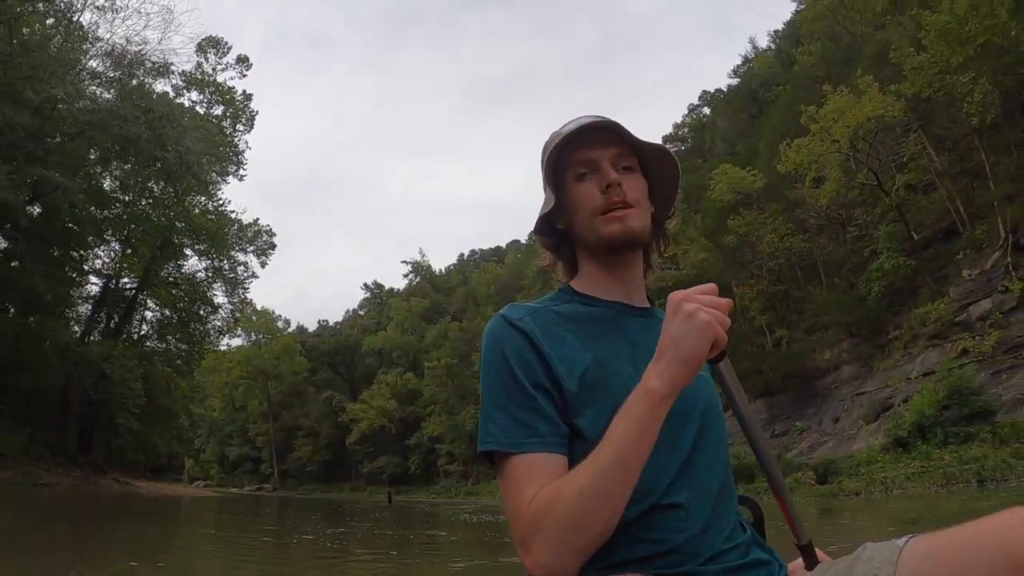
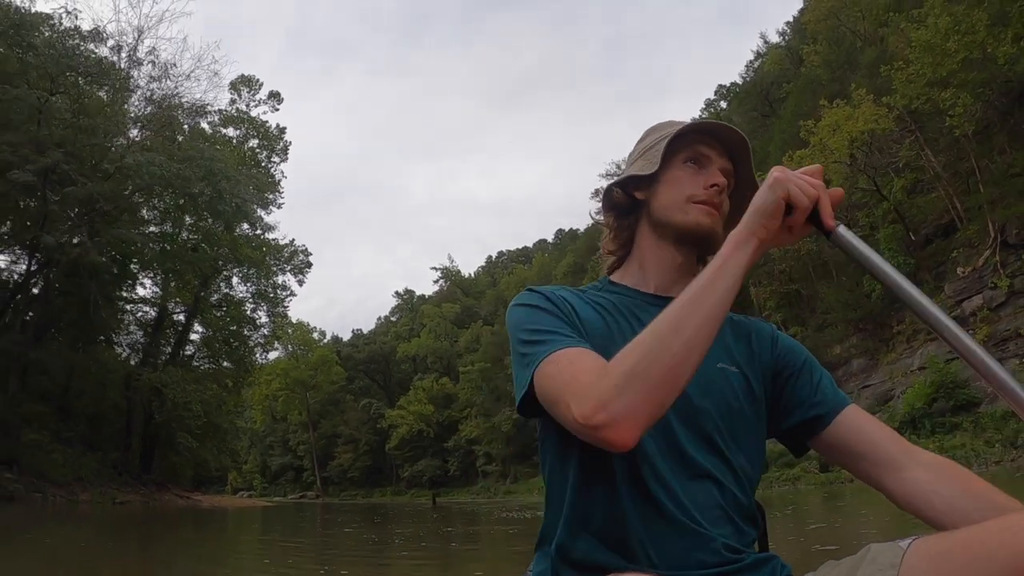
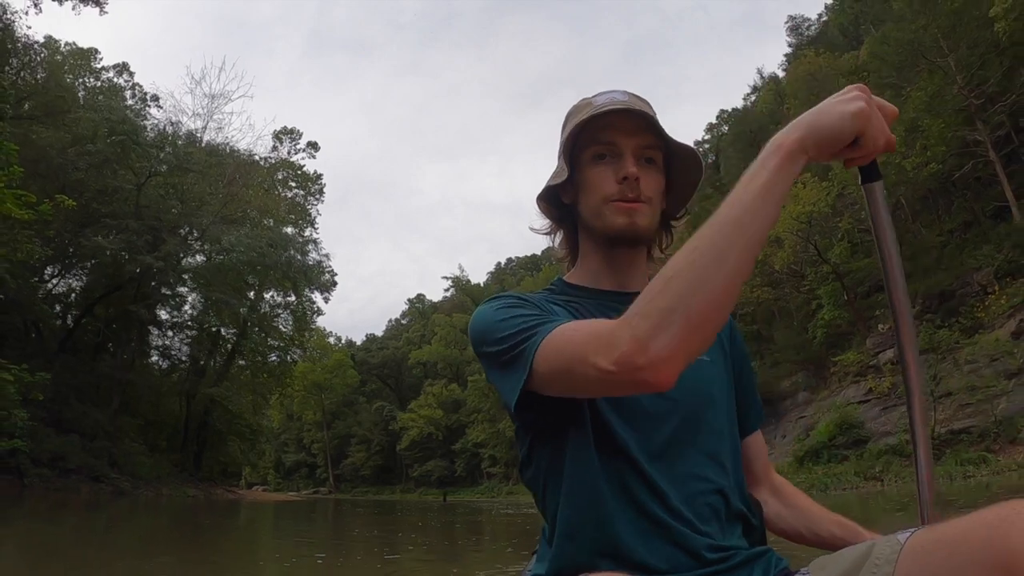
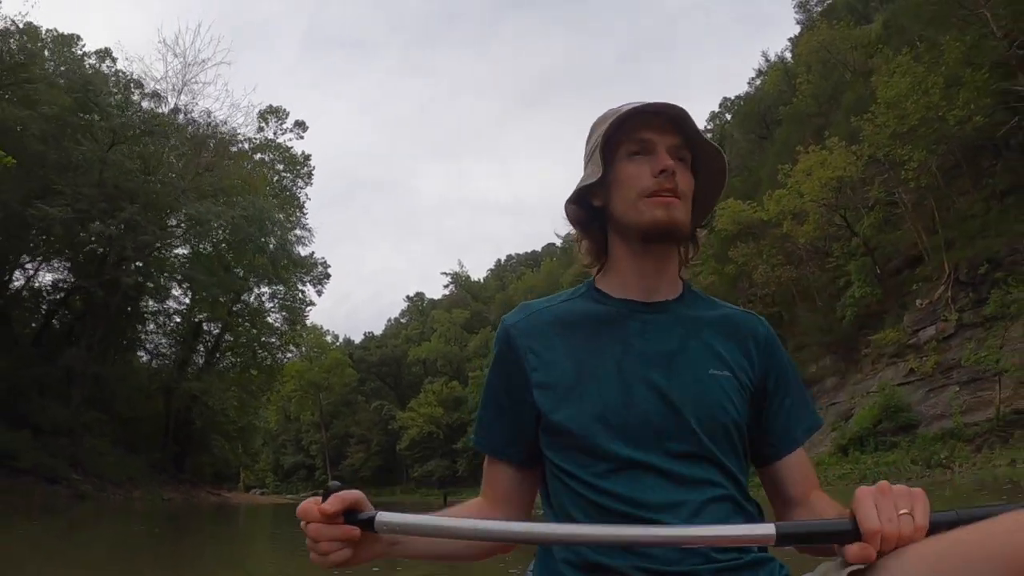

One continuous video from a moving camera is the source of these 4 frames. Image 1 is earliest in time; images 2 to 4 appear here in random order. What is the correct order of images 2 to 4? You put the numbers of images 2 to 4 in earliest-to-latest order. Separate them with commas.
2, 4, 3
